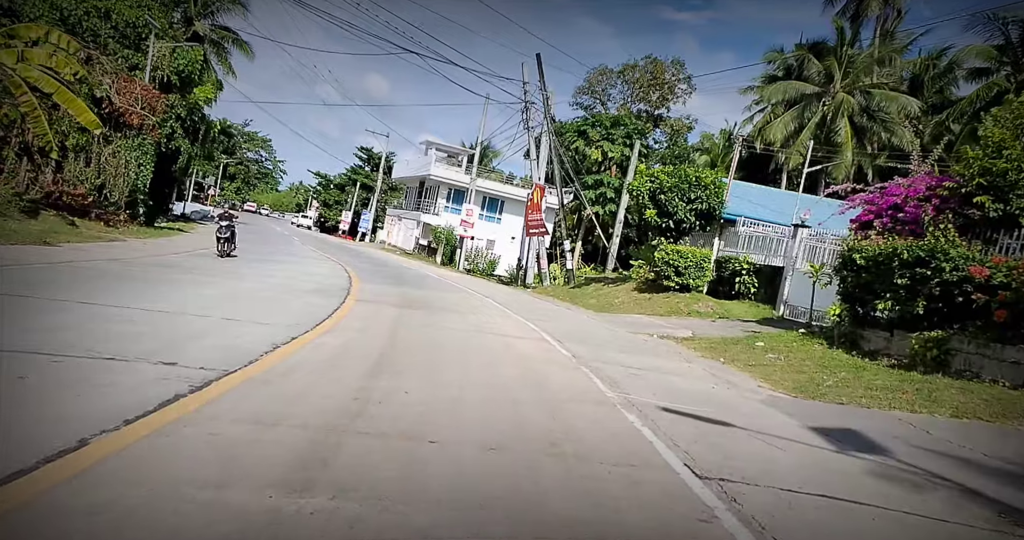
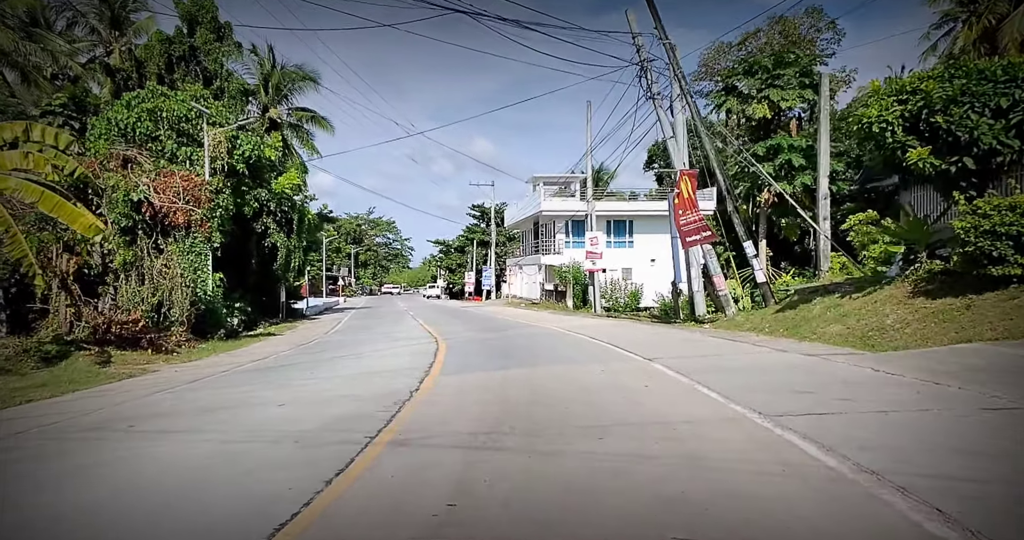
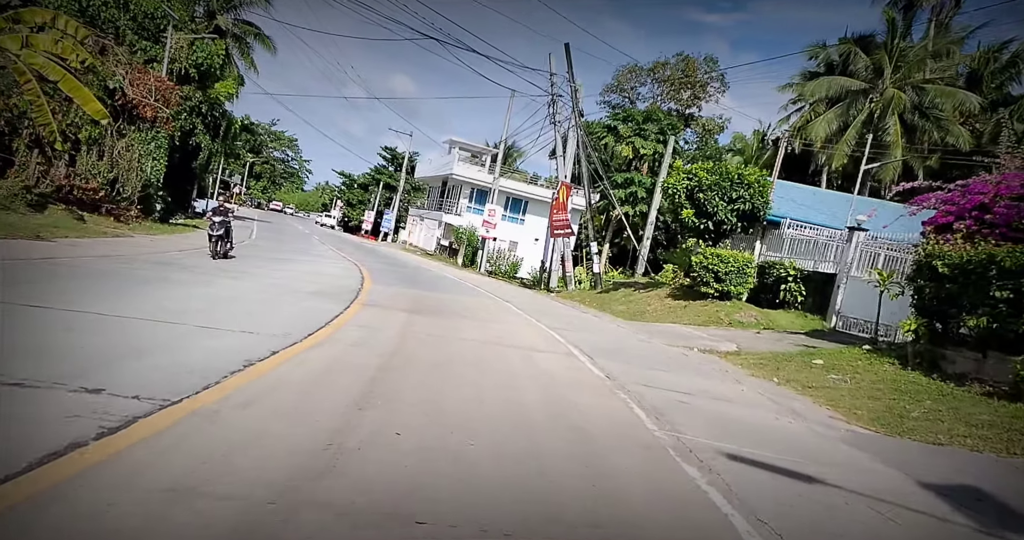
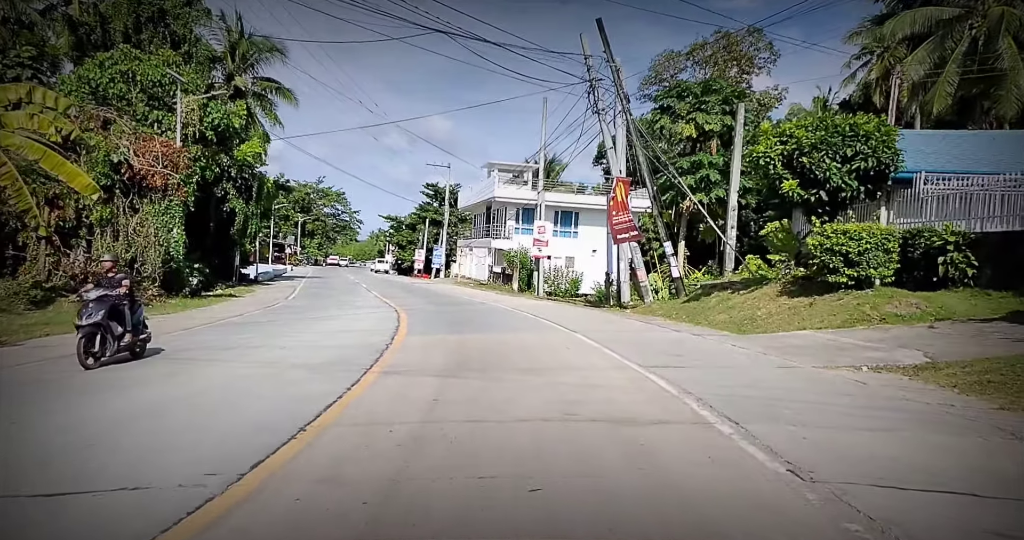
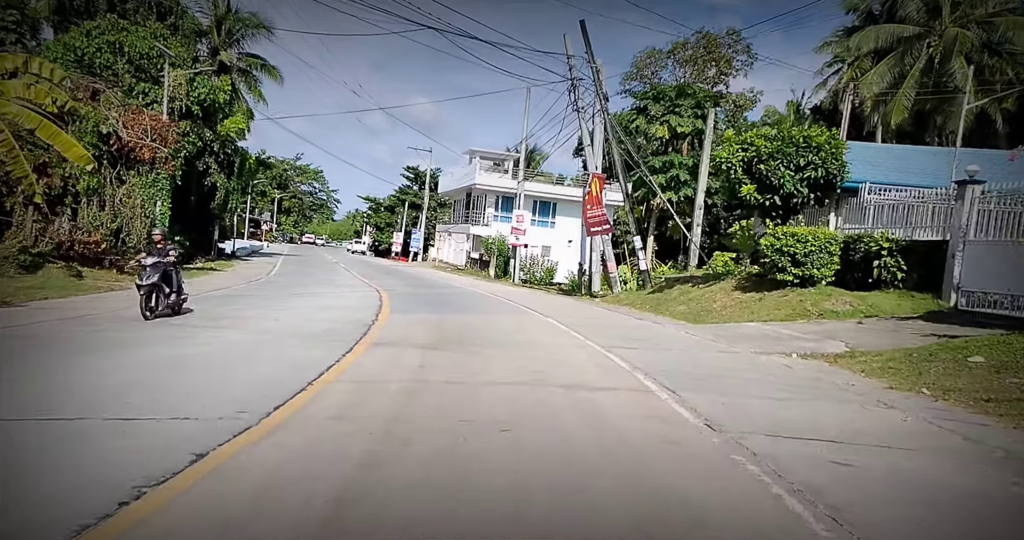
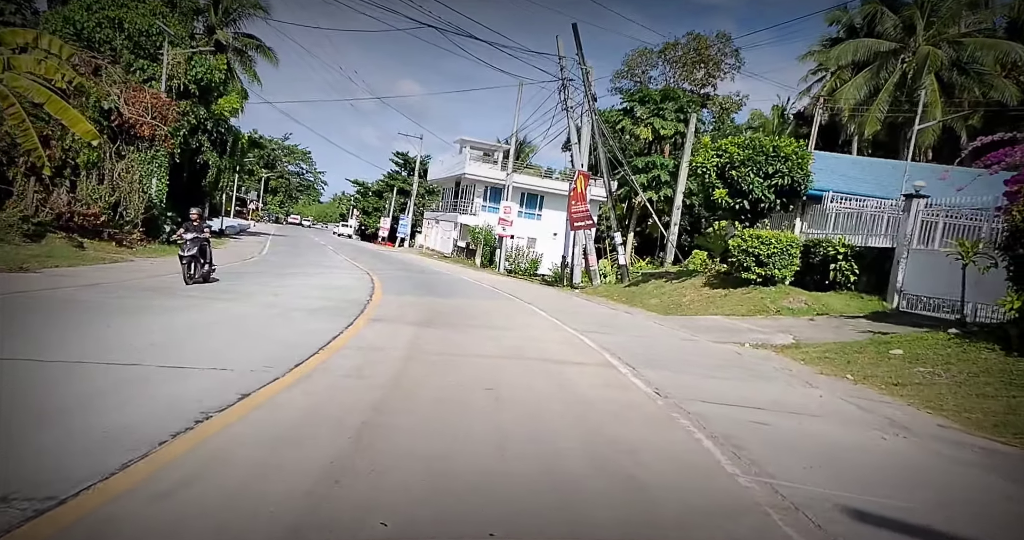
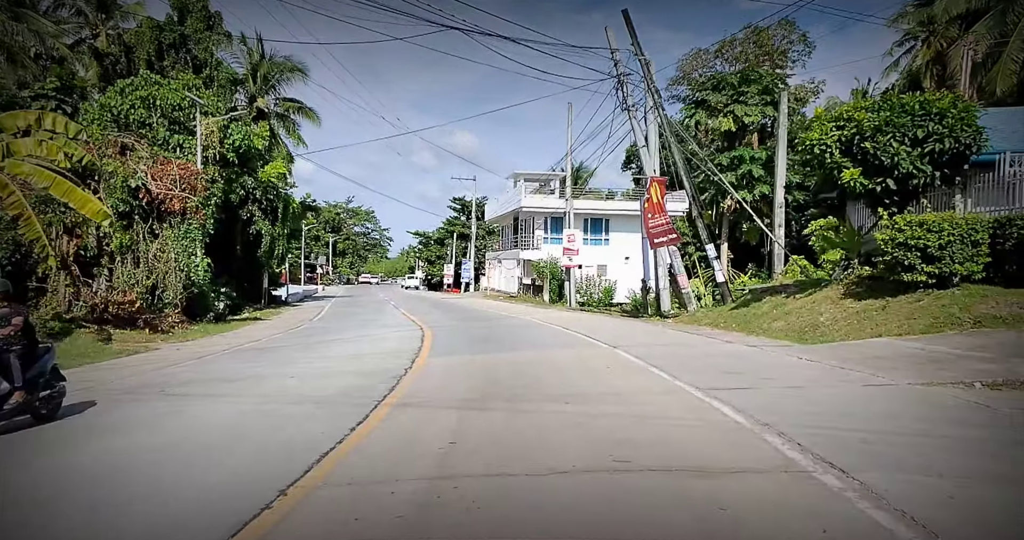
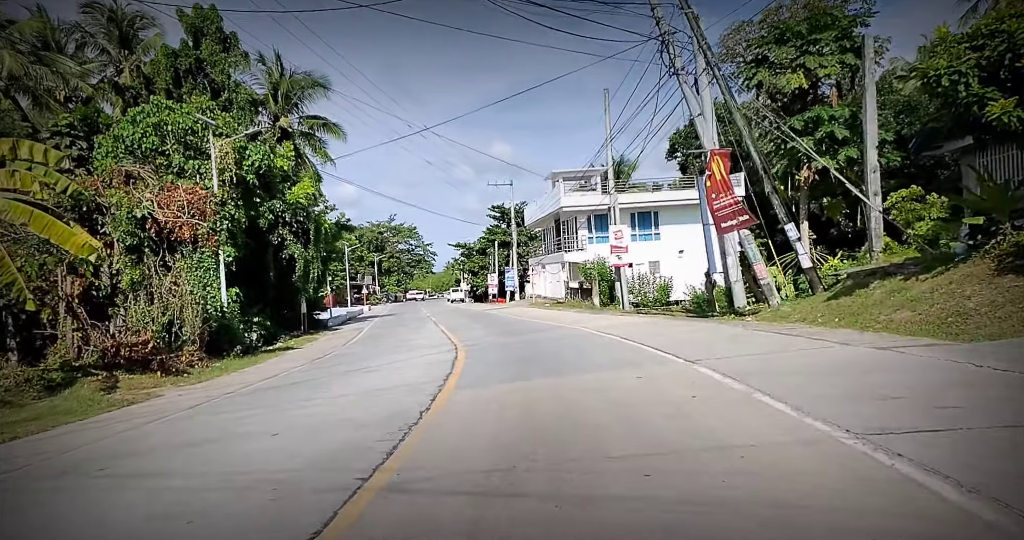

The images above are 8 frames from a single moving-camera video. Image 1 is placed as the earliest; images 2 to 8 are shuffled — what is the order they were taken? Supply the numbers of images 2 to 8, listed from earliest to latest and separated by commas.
3, 6, 5, 4, 7, 2, 8
